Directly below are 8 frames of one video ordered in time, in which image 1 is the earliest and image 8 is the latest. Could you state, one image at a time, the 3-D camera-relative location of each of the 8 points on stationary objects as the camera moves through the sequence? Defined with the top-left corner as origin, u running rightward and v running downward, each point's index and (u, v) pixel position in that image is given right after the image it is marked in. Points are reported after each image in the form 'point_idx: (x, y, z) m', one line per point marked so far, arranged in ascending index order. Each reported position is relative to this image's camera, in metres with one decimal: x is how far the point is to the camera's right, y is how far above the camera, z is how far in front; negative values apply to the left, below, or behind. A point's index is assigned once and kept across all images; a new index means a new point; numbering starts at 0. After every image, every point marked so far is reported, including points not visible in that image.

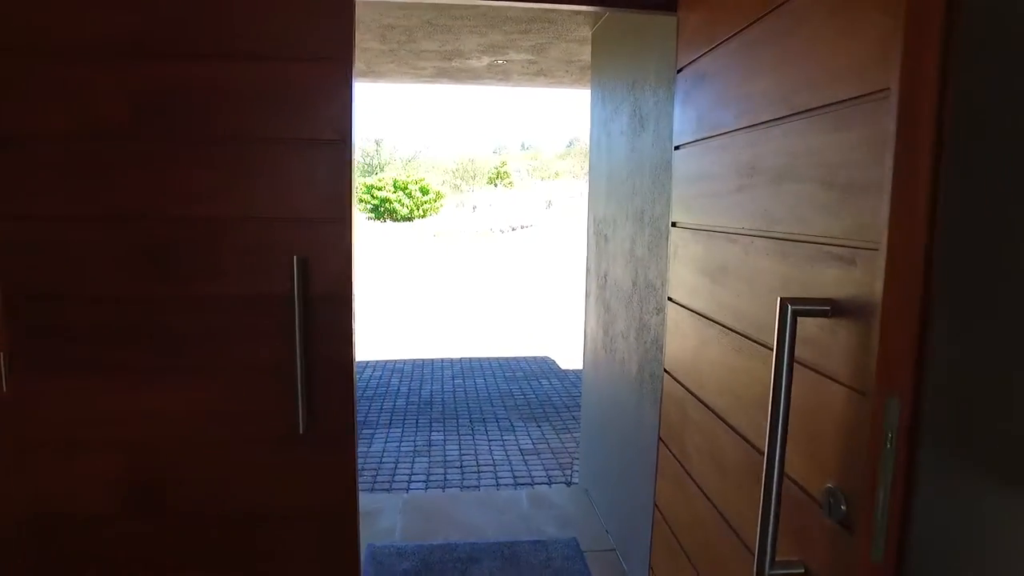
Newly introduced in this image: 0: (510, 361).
0: (0.0, -0.8, +7.4) m
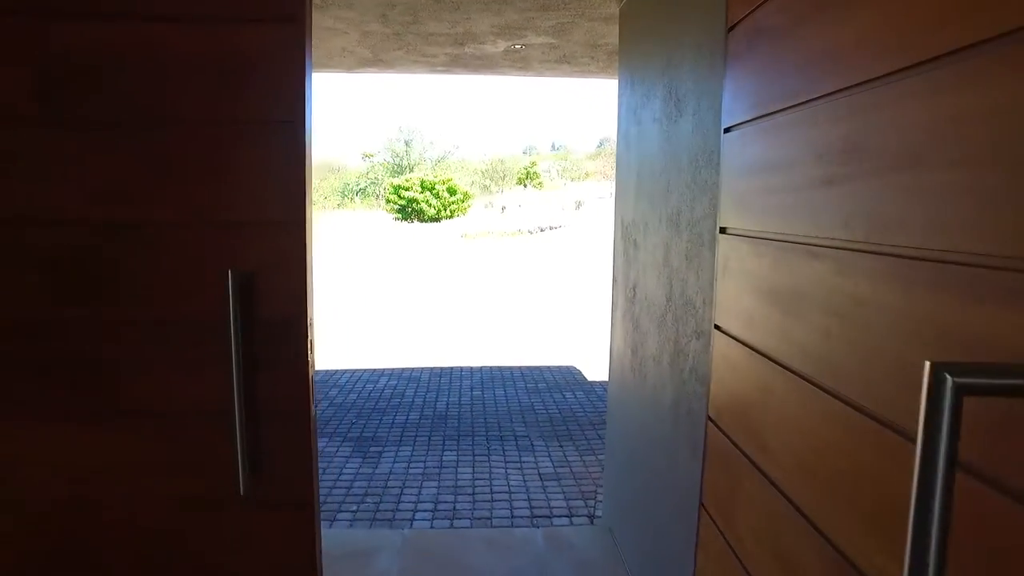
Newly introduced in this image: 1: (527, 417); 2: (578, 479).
0: (+0.2, -0.9, +7.0) m
1: (+0.1, -1.0, +5.3) m
2: (+0.4, -1.2, +4.1) m
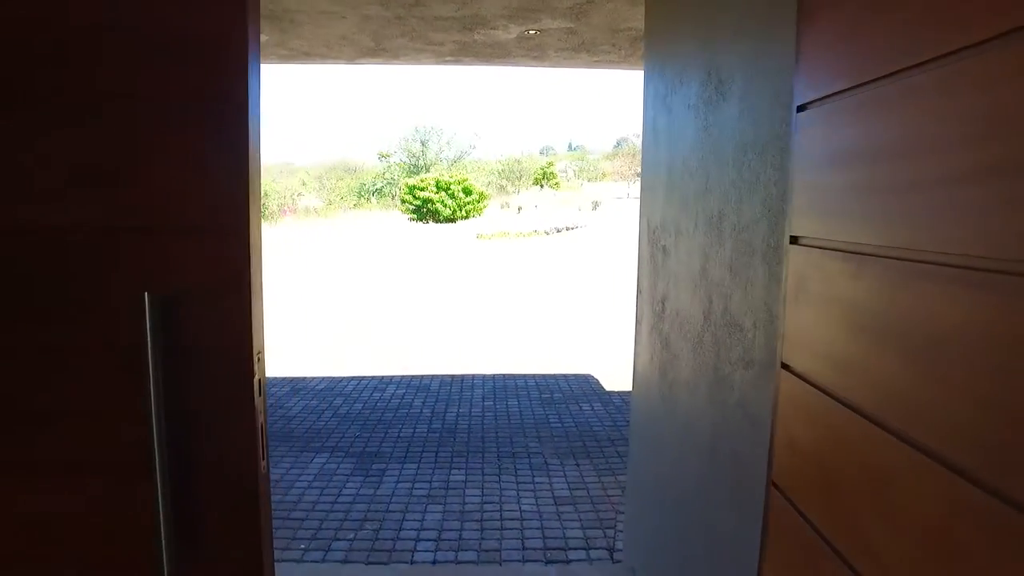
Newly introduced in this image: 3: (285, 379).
0: (+0.4, -0.9, +6.6) m
1: (+0.2, -1.1, +5.0) m
2: (+0.5, -1.2, +3.8) m
3: (-2.3, -0.9, +6.8) m
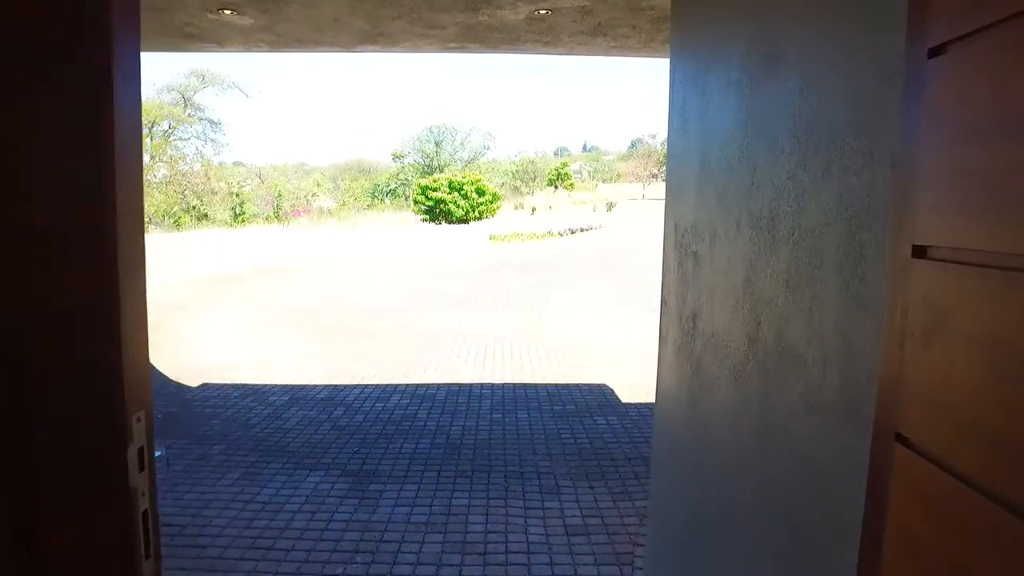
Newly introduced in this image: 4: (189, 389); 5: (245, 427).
0: (+0.5, -1.0, +6.3) m
1: (+0.3, -1.1, +4.6) m
2: (+0.5, -1.3, +3.4) m
3: (-2.2, -1.0, +6.5) m
4: (-3.1, -1.0, +6.5) m
5: (-2.1, -1.1, +5.2) m
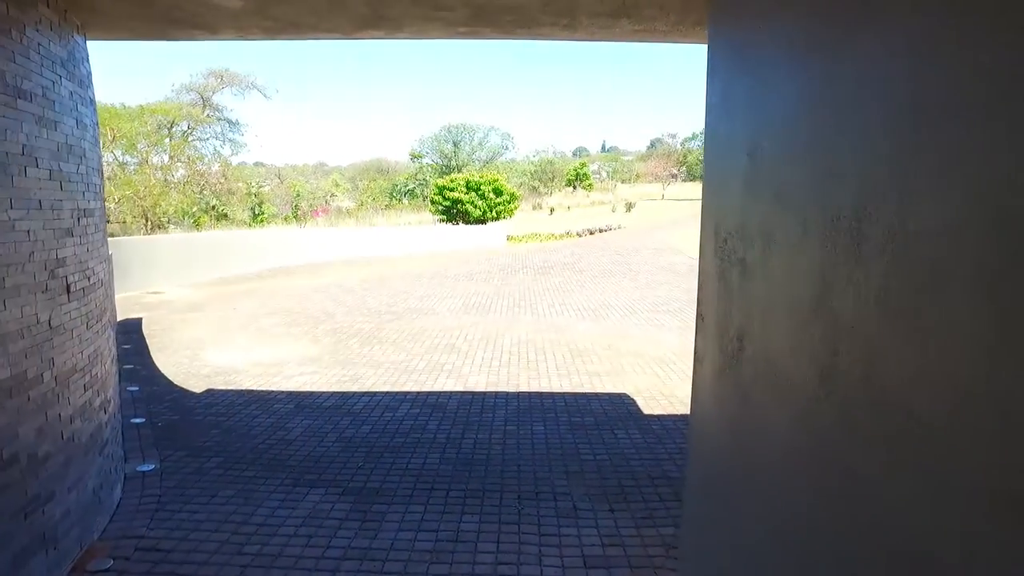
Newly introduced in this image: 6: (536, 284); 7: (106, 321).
0: (+0.6, -1.0, +6.0) m
1: (+0.4, -1.1, +4.3) m
2: (+0.6, -1.3, +3.1) m
3: (-2.1, -1.0, +6.3) m
4: (-3.0, -1.0, +6.2) m
5: (-2.0, -1.1, +4.9) m
6: (+0.5, +0.1, +14.6) m
7: (-2.4, -0.2, +3.9) m
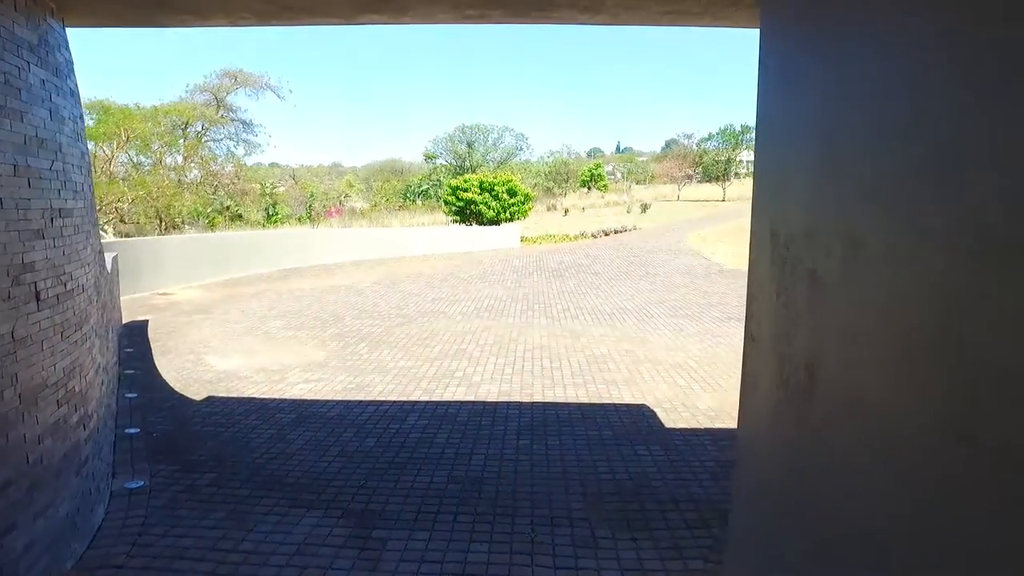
0: (+0.7, -1.0, +5.7) m
1: (+0.5, -1.2, +4.0) m
2: (+0.6, -1.3, +2.8) m
3: (-1.9, -1.0, +6.0) m
4: (-2.9, -1.0, +6.0) m
5: (-1.9, -1.2, +4.7) m
6: (+0.8, 0.0, +14.3) m
7: (-2.3, -0.2, +3.7) m
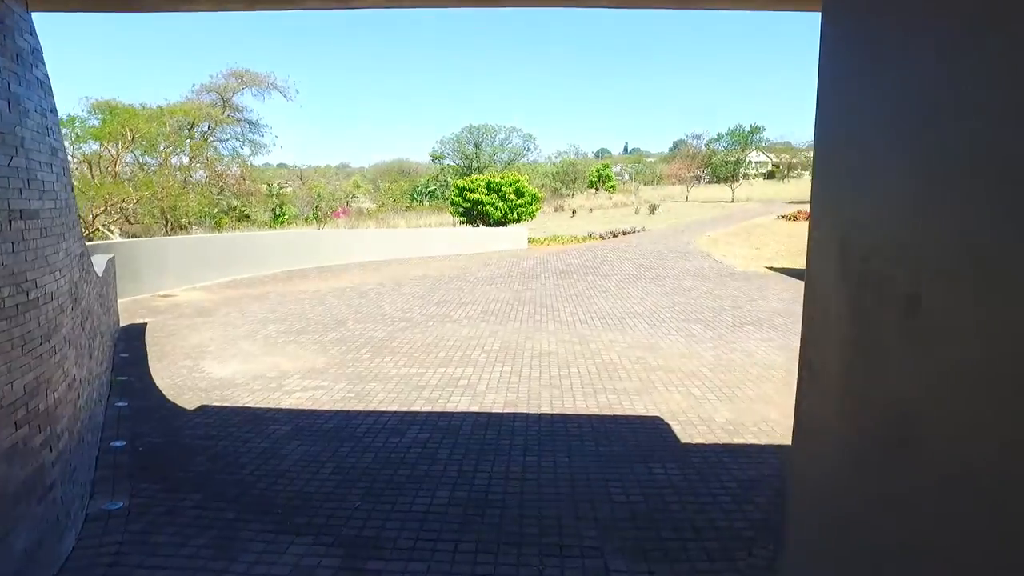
0: (+0.8, -1.1, +5.4) m
1: (+0.5, -1.2, +3.7) m
2: (+0.6, -1.4, +2.5) m
3: (-1.9, -1.1, +5.7) m
4: (-2.8, -1.1, +5.7) m
5: (-1.8, -1.2, +4.4) m
6: (+1.0, 0.0, +14.0) m
7: (-2.3, -0.3, +3.4) m
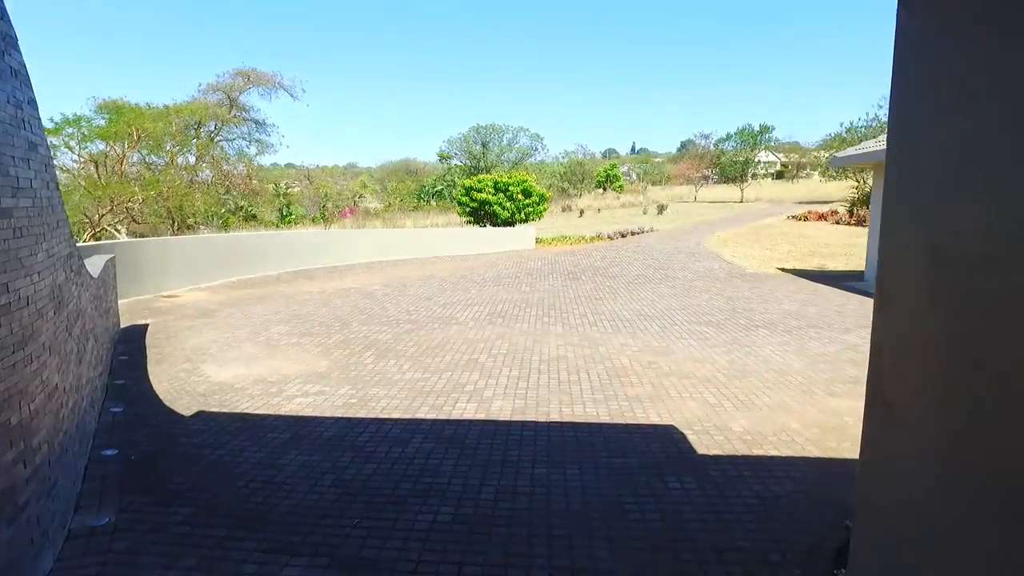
0: (+0.8, -1.1, +5.1) m
1: (+0.5, -1.3, +3.5) m
2: (+0.7, -1.4, +2.3) m
3: (-1.8, -1.1, +5.5) m
4: (-2.7, -1.1, +5.5) m
5: (-1.8, -1.2, +4.2) m
6: (+1.1, -0.1, +13.7) m
7: (-2.2, -0.3, +3.2) m
